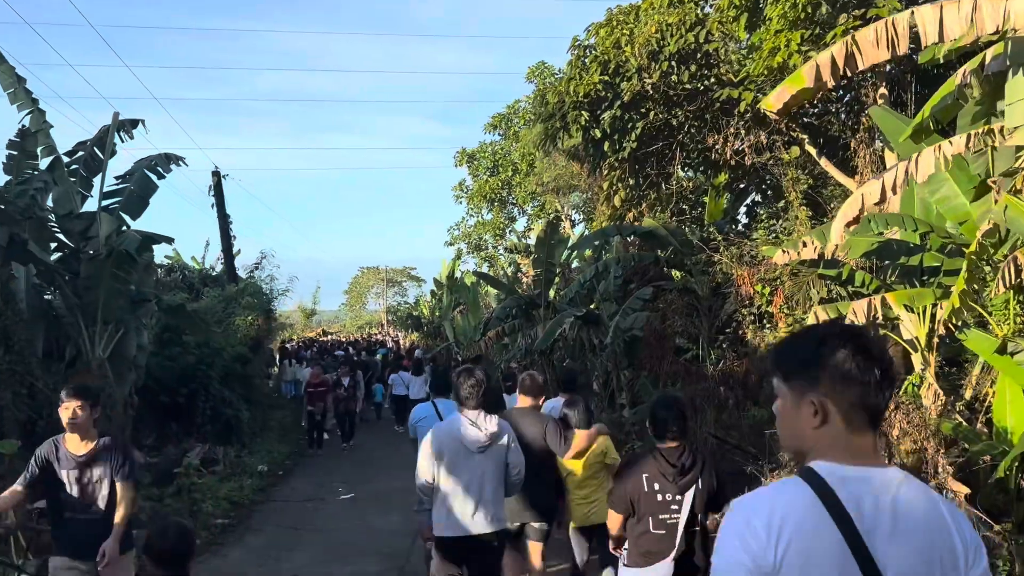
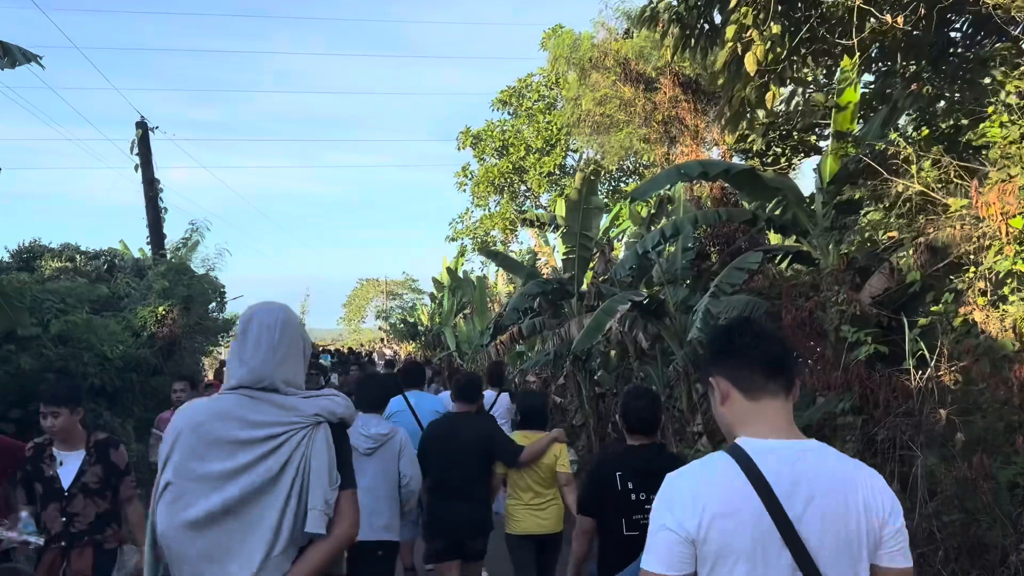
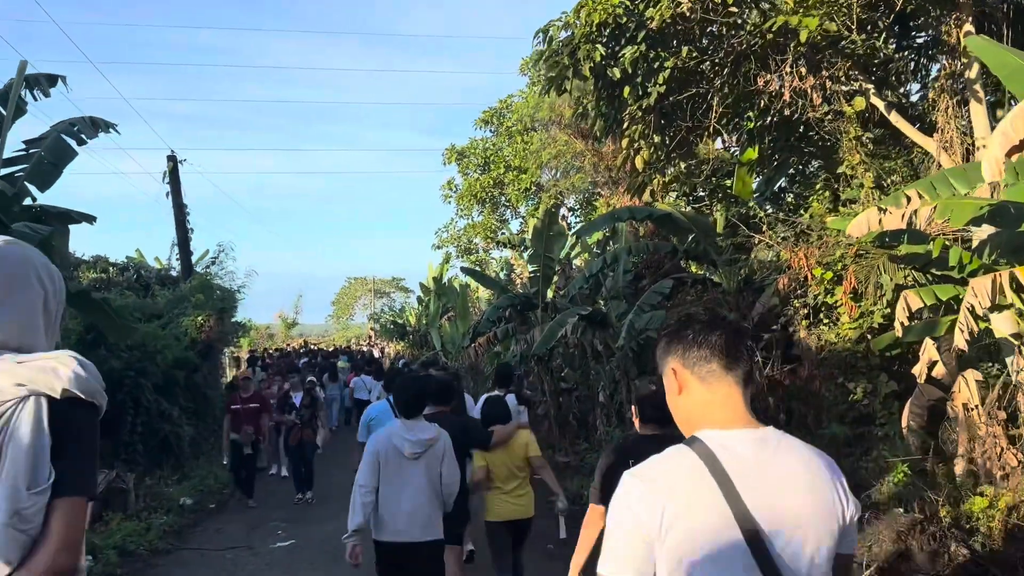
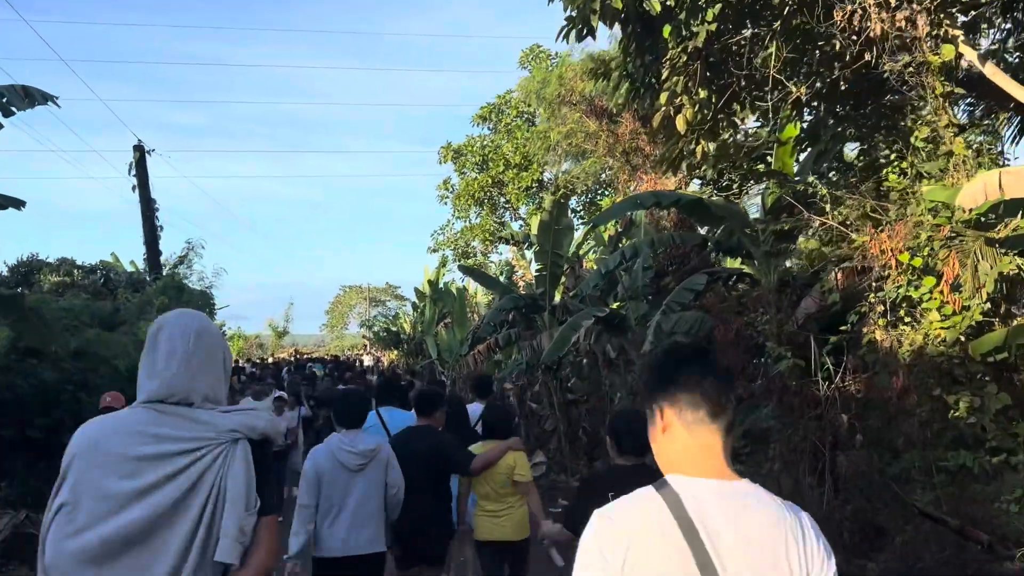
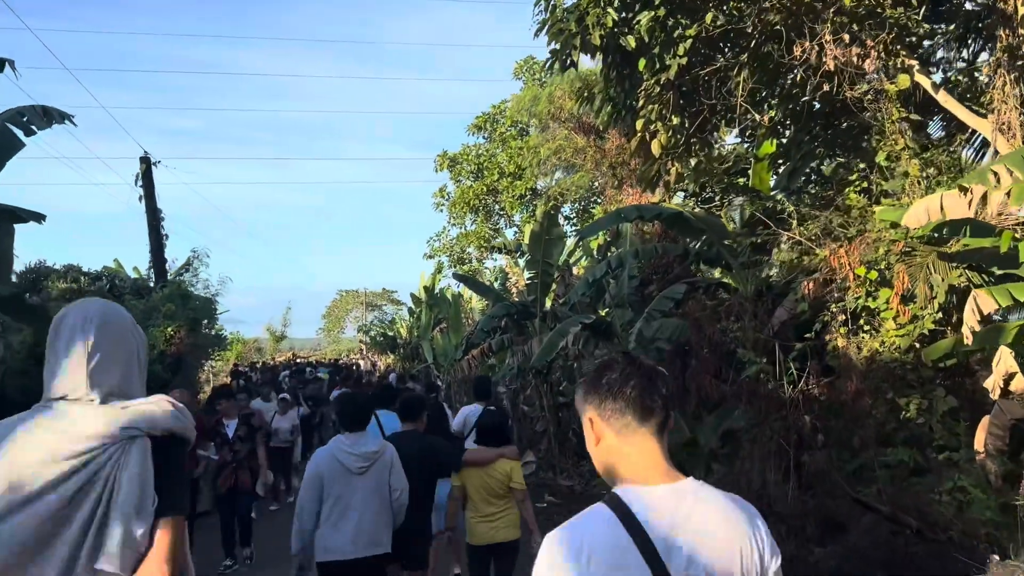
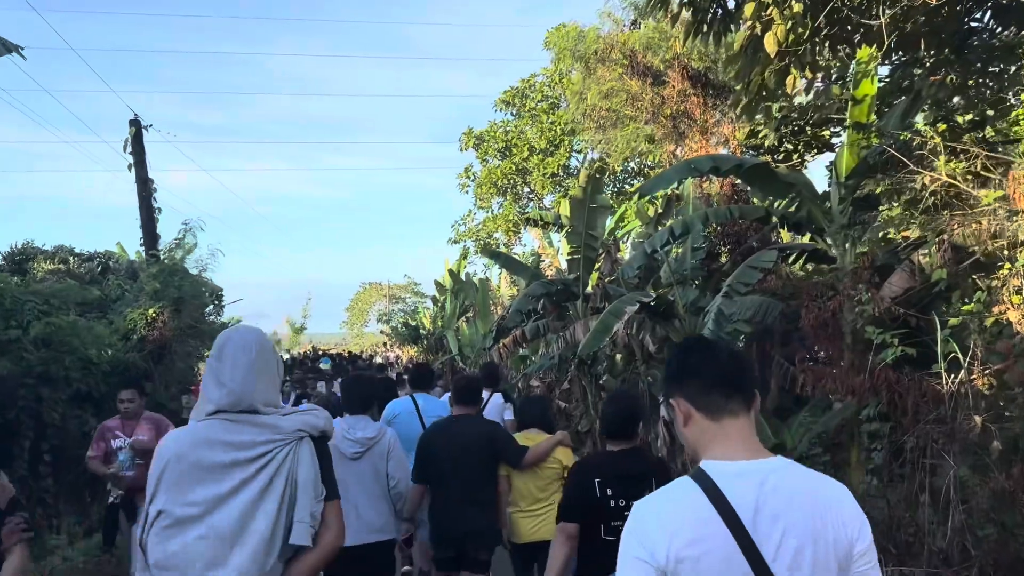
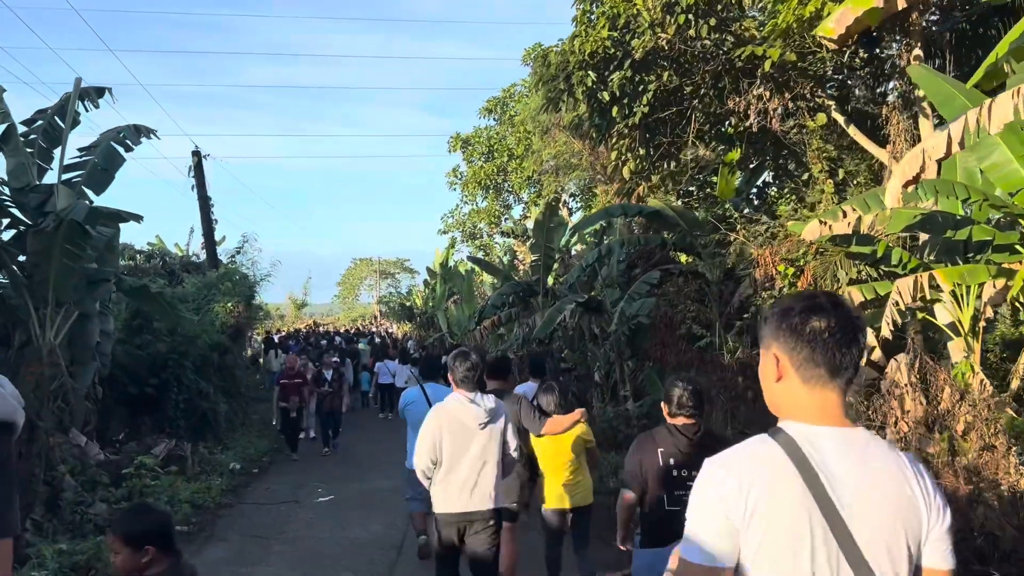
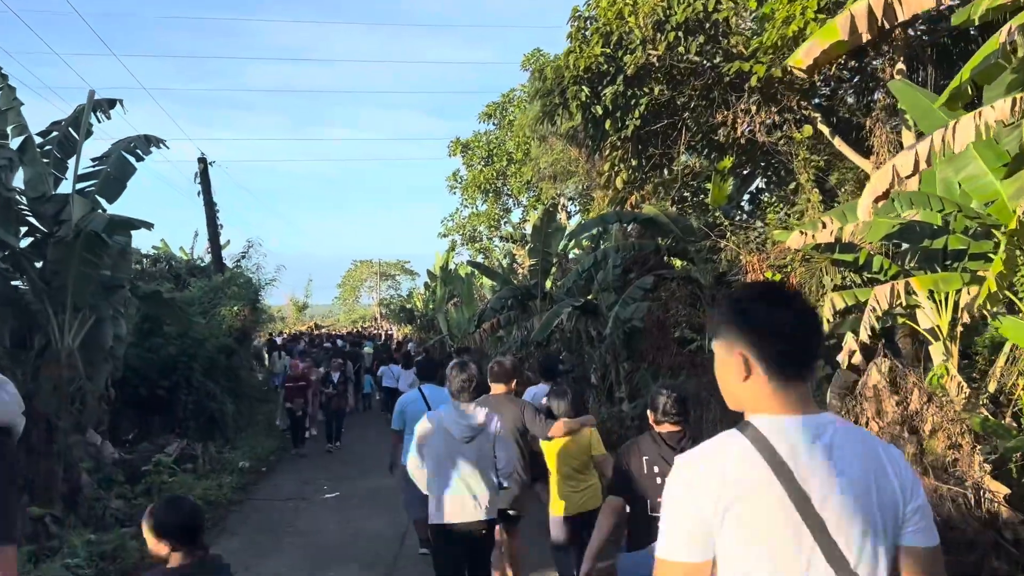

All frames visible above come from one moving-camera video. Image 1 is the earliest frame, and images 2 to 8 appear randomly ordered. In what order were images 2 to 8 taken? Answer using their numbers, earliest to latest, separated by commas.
8, 7, 3, 5, 4, 2, 6
